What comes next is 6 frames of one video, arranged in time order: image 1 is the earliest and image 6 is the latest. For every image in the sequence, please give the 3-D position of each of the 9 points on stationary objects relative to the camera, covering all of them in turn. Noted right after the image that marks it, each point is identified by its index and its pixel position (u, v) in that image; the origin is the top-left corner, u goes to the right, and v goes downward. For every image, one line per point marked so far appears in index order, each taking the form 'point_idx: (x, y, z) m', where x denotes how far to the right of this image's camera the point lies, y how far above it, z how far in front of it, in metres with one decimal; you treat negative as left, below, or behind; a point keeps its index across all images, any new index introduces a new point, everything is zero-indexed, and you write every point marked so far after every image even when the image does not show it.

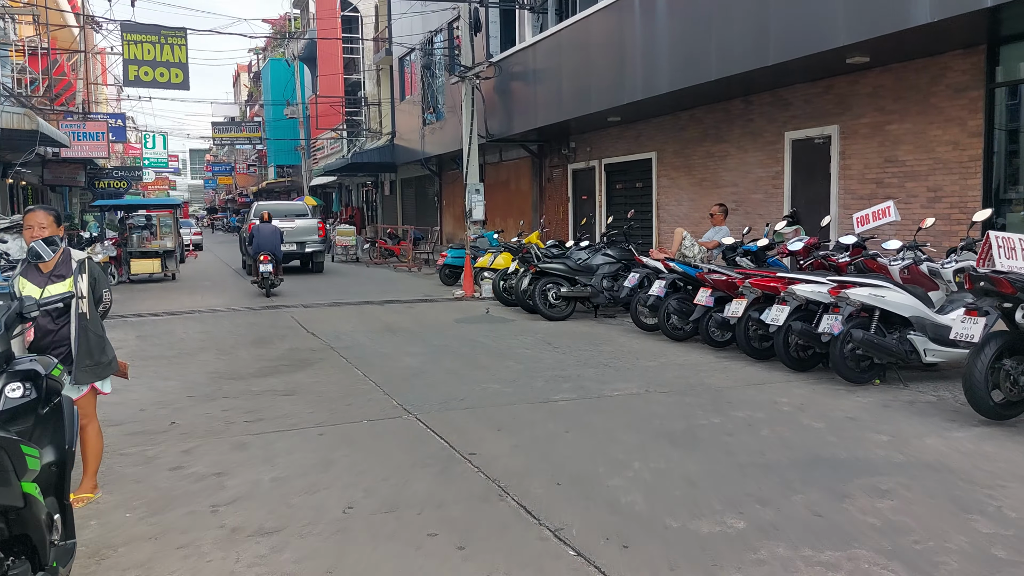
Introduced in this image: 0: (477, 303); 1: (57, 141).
0: (-0.5, -0.2, +12.4) m
1: (-10.6, +3.4, +19.5) m
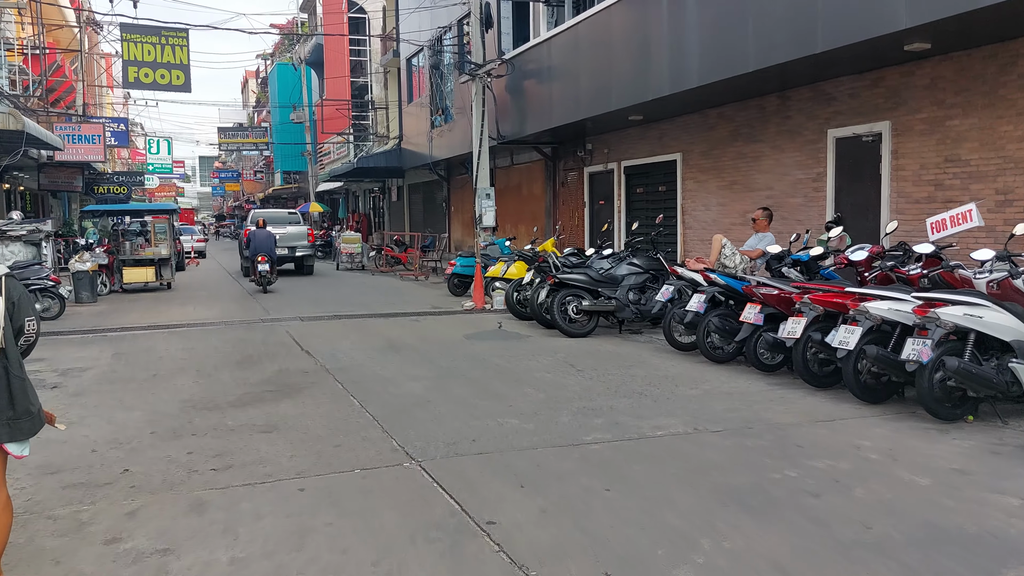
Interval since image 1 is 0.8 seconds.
0: (-0.3, -0.4, +11.4) m
1: (-10.3, +3.2, +18.6) m
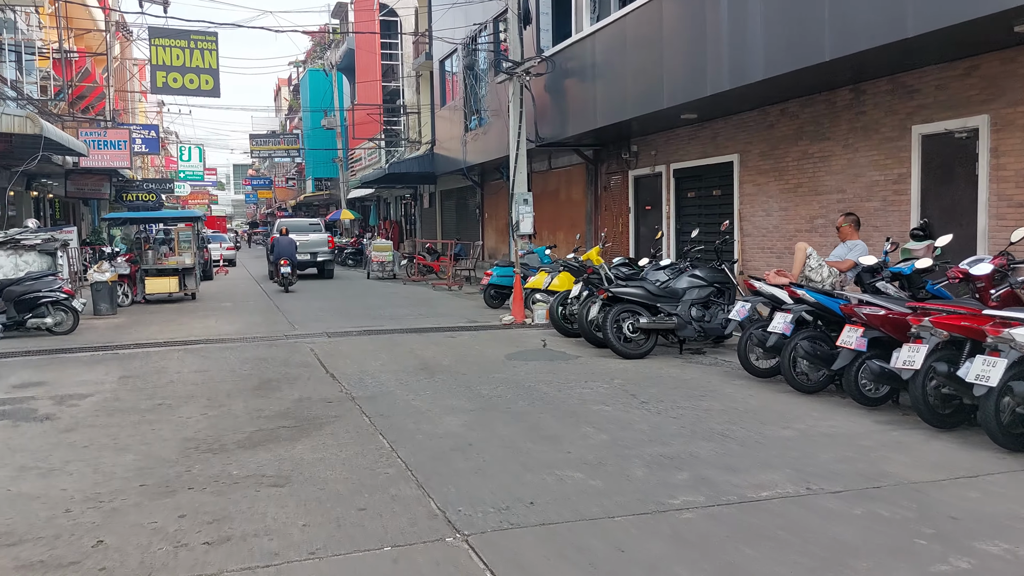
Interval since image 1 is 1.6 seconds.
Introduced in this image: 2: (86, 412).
0: (+0.3, -0.6, +10.5) m
1: (-9.5, +3.0, +18.0) m
2: (-3.3, -1.0, +6.4) m
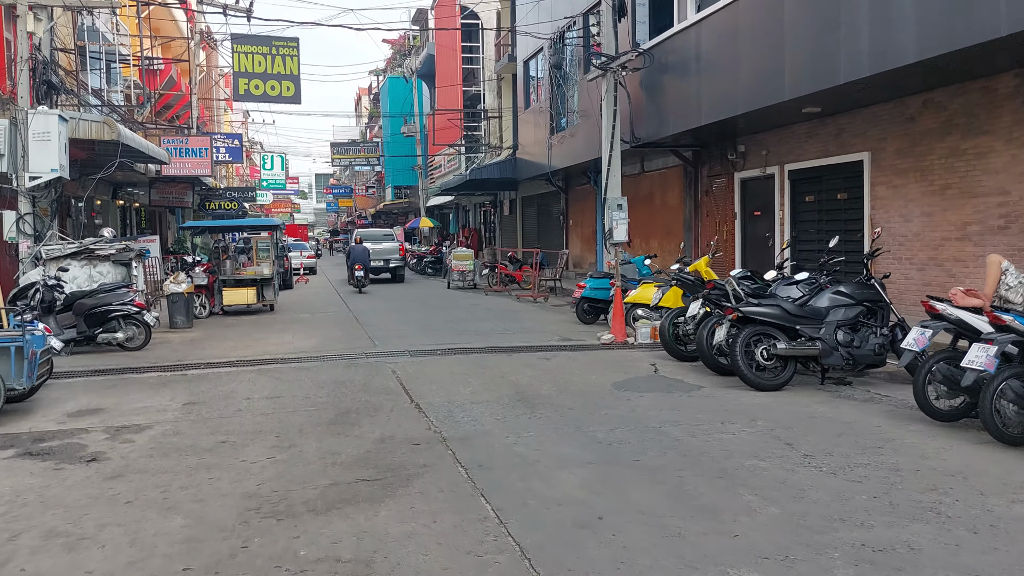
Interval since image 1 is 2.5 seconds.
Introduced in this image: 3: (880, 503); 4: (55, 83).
0: (+1.4, -0.7, +9.3) m
1: (-7.6, +2.8, +17.7) m
2: (-2.5, -1.1, +5.5) m
3: (+1.8, -1.0, +4.1) m
4: (-7.1, +3.2, +13.0) m
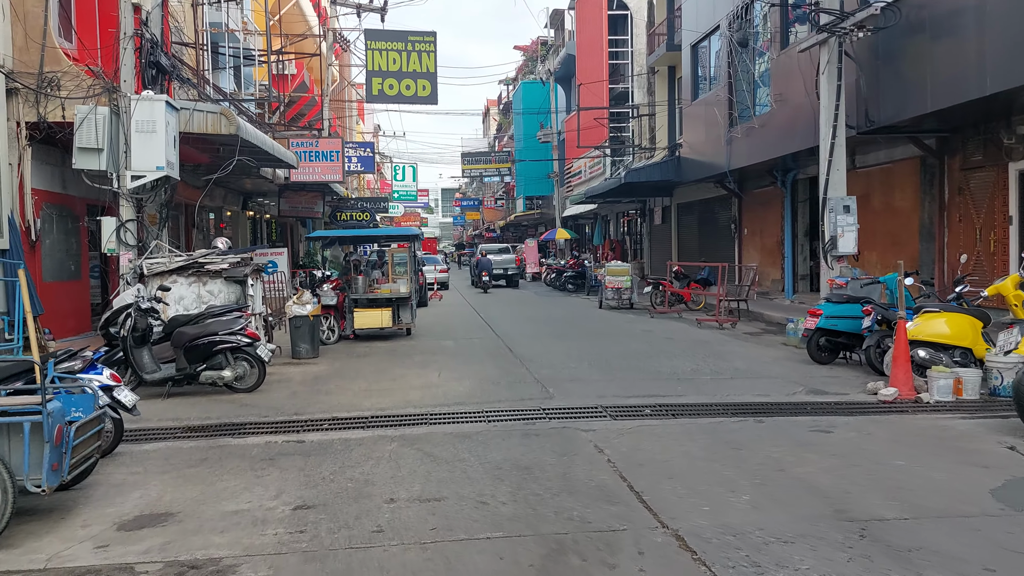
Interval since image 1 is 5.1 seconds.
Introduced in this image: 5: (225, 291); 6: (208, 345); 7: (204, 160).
0: (+3.3, -1.0, +6.1) m
1: (-4.4, +2.4, +15.8) m
2: (-1.1, -1.3, +2.9) m
3: (+2.9, -1.2, +0.9) m
4: (-4.6, +2.9, +11.1) m
5: (-3.4, 0.0, +10.0) m
6: (-3.0, -0.6, +8.2) m
7: (-5.4, +2.2, +14.6) m
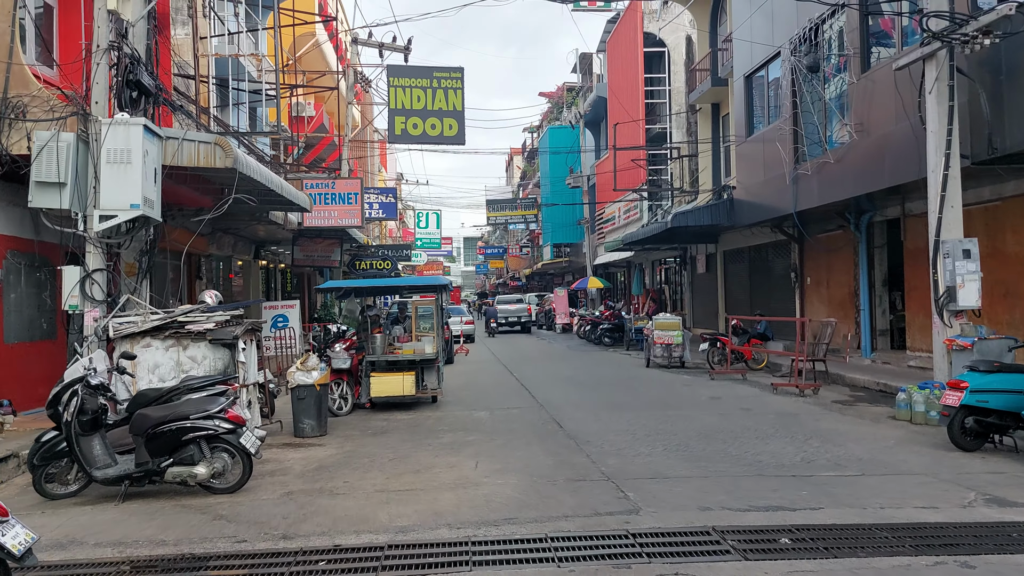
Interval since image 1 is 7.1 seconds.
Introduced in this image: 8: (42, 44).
0: (+3.7, -1.4, +4.0) m
1: (-3.7, +1.5, +14.0) m
2: (-0.8, -1.5, +0.9) m
3: (+3.2, -1.3, -1.2) m
4: (-4.1, +2.2, +9.4) m
5: (-2.9, -0.7, +8.1) m
6: (-2.5, -1.1, +6.3) m
7: (-4.8, +1.3, +12.9) m
8: (-5.7, +3.0, +10.2) m
